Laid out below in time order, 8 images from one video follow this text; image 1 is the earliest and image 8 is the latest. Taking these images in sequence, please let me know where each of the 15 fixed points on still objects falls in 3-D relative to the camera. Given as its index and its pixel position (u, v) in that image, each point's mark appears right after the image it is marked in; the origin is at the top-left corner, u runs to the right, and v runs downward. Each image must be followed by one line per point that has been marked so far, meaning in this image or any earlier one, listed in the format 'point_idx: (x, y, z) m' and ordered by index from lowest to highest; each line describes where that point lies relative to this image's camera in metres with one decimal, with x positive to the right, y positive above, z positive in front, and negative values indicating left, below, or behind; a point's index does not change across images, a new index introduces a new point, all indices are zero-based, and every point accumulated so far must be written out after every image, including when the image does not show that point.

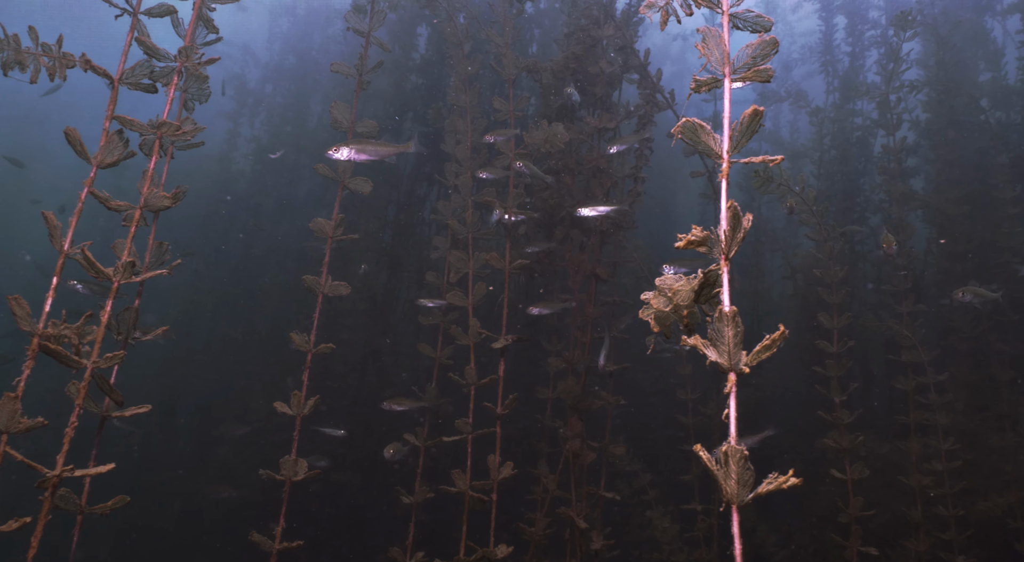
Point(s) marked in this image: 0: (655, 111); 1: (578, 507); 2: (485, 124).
0: (+2.1, +2.6, +11.8) m
1: (+0.9, -3.1, +10.8) m
2: (-0.4, +2.3, +11.6) m
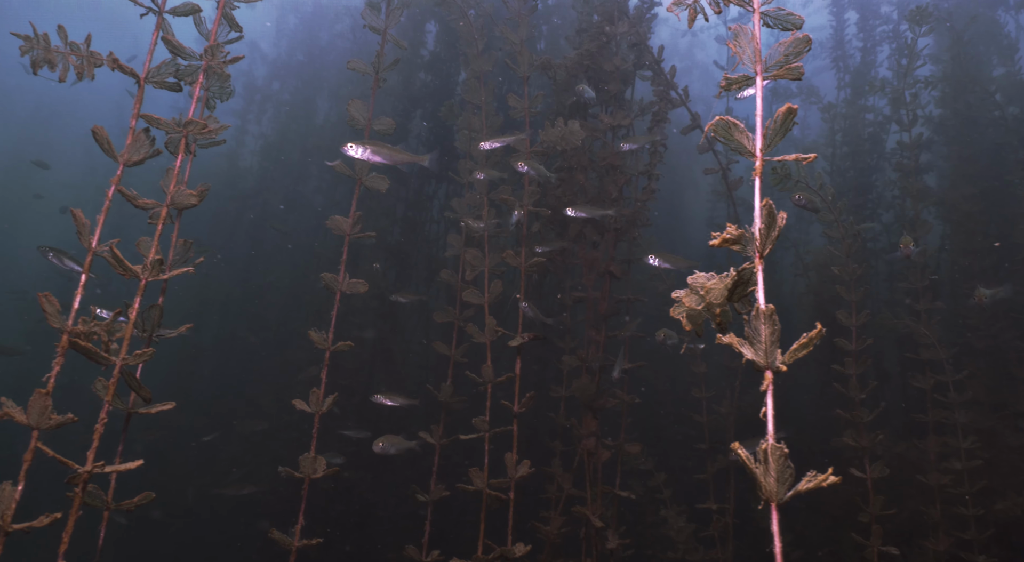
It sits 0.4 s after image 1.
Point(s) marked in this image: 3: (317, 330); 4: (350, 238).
0: (+2.3, +2.6, +11.7) m
1: (+1.1, -3.1, +10.8) m
2: (-0.2, +2.4, +11.6) m
3: (-2.4, -0.6, +10.1) m
4: (-2.0, +0.6, +10.0) m
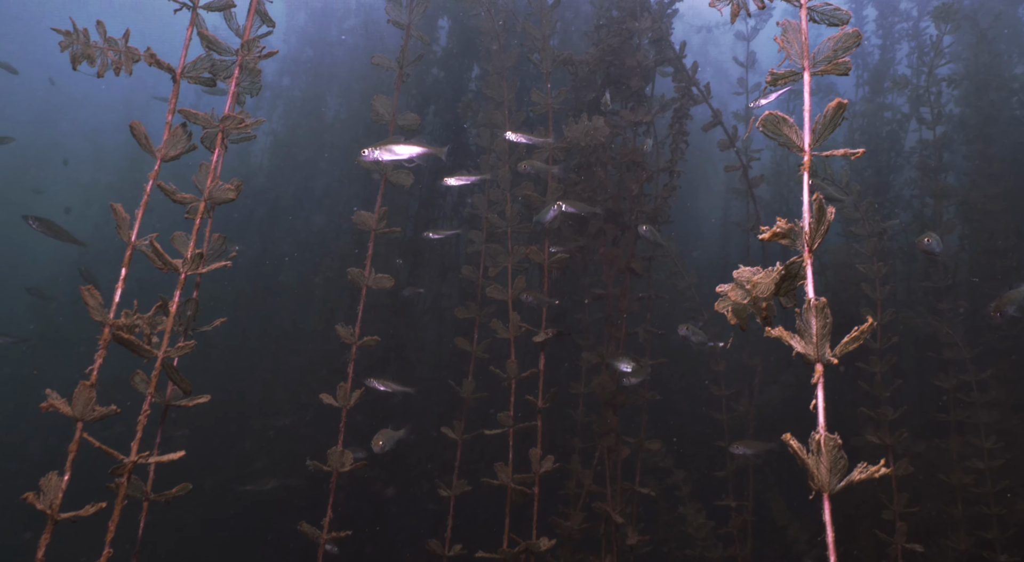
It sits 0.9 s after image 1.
0: (+2.6, +2.6, +11.7) m
1: (+1.4, -3.0, +10.8) m
2: (+0.2, +2.4, +11.6) m
3: (-2.1, -0.5, +10.1) m
4: (-1.7, +0.6, +10.0) m
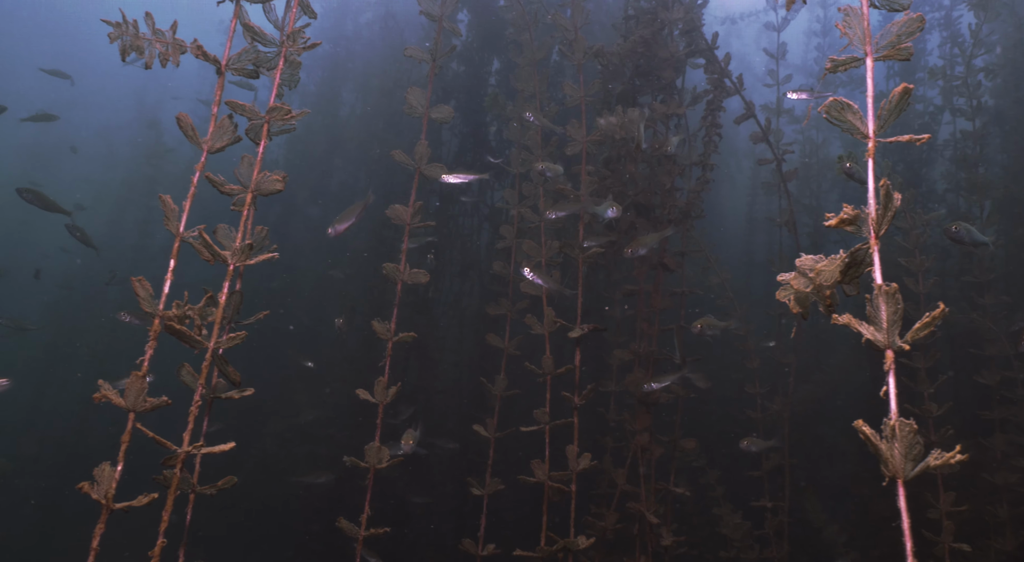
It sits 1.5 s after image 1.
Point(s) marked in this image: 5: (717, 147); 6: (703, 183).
0: (+3.1, +2.7, +11.7) m
1: (+1.8, -3.0, +10.7) m
2: (+0.6, +2.5, +11.5) m
3: (-1.7, -0.5, +10.1) m
4: (-1.3, +0.7, +10.0) m
5: (+3.2, +2.1, +12.3) m
6: (+2.8, +1.5, +11.8) m
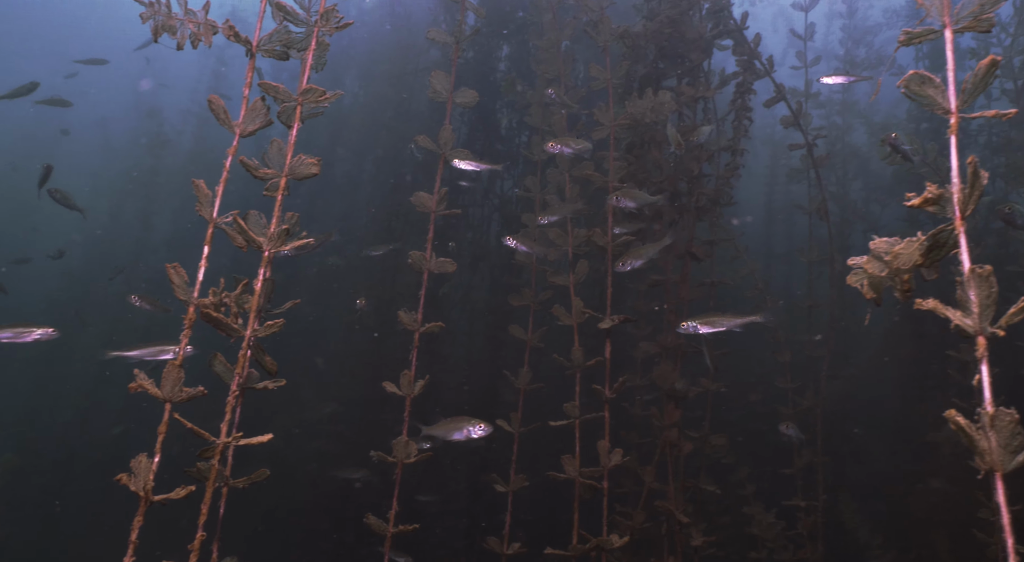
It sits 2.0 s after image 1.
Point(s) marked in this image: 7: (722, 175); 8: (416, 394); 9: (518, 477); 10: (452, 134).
0: (+3.4, +2.8, +11.3) m
1: (+2.2, -2.9, +10.4) m
2: (+0.9, +2.6, +11.2) m
3: (-1.3, -0.4, +9.8) m
4: (-0.9, +0.8, +9.7) m
5: (+3.6, +2.3, +12.0) m
6: (+3.1, +1.6, +11.5) m
7: (+3.0, +1.6, +11.6) m
8: (-1.2, -1.4, +9.4) m
9: (+0.1, -2.5, +10.3) m
10: (-0.8, +1.9, +10.2) m
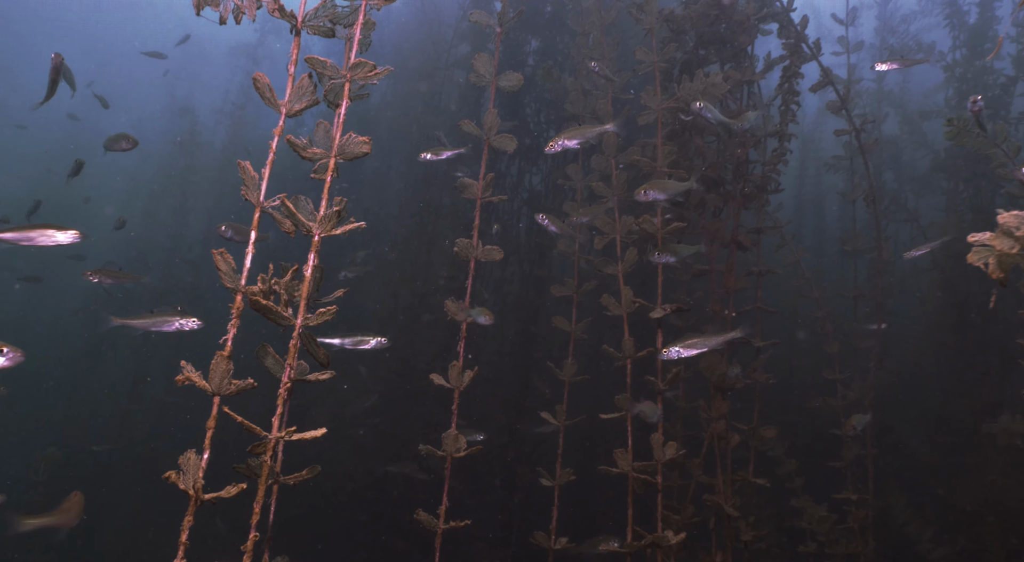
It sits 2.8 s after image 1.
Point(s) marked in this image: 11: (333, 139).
0: (+4.0, +3.0, +11.0) m
1: (+2.7, -2.7, +10.1) m
2: (+1.5, +2.7, +10.9) m
3: (-0.8, -0.2, +9.5) m
4: (-0.4, +0.9, +9.4) m
5: (+4.1, +2.4, +11.6) m
6: (+3.7, +1.8, +11.1) m
7: (+3.6, +1.7, +11.2) m
8: (-0.6, -1.2, +9.2) m
9: (+0.7, -2.4, +10.0) m
10: (-0.2, +2.0, +9.9) m
11: (-1.8, +1.5, +8.3) m
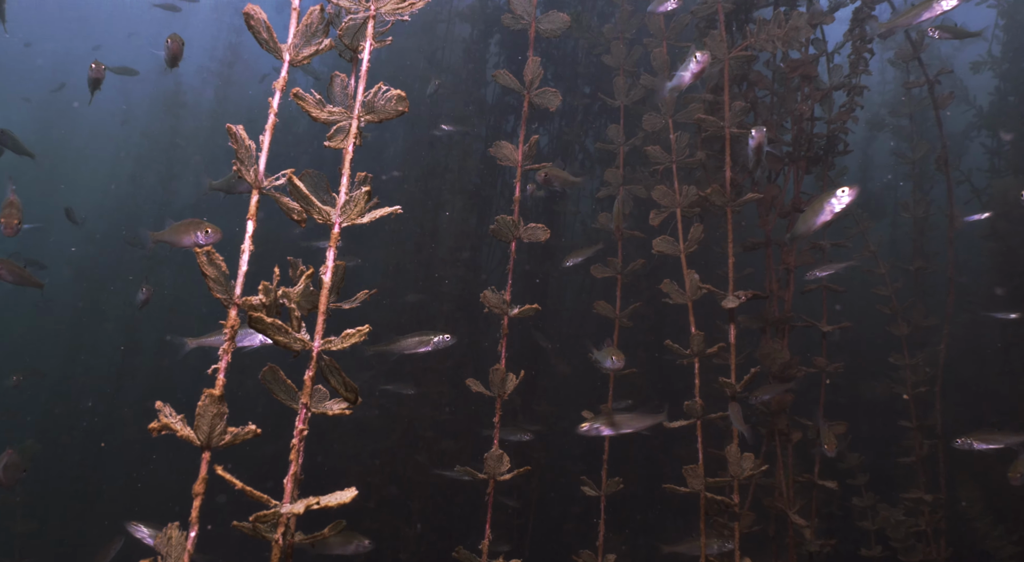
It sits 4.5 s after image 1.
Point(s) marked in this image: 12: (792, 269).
0: (+4.4, +3.3, +9.5) m
1: (+3.2, -2.5, +8.9) m
2: (+1.9, +3.0, +9.4) m
3: (-0.4, -0.1, +8.2) m
4: (0.0, +1.1, +8.0) m
5: (+4.5, +2.8, +10.2) m
6: (+4.1, +2.0, +9.7) m
7: (+4.0, +2.0, +9.8) m
8: (-0.2, -1.1, +7.9) m
9: (+1.1, -2.2, +8.7) m
10: (+0.2, +2.2, +8.4) m
11: (-1.4, +1.6, +6.9) m
12: (+3.4, +0.1, +9.4) m
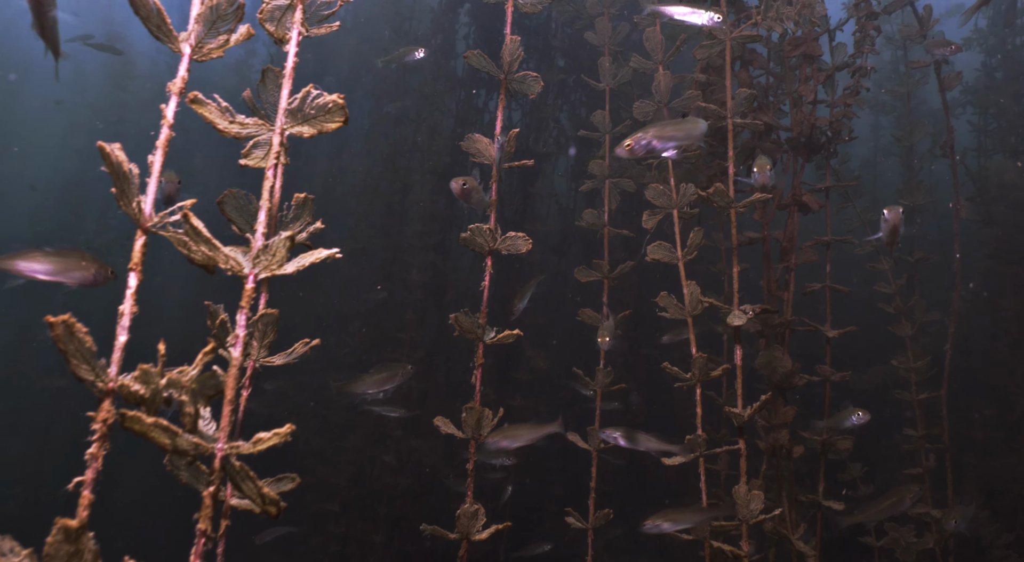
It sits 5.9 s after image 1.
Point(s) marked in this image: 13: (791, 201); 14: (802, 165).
0: (+4.1, +3.3, +8.5) m
1: (+2.9, -2.5, +8.1) m
2: (+1.6, +3.0, +8.3) m
3: (-0.6, -0.2, +7.2) m
4: (-0.2, +1.0, +7.0) m
5: (+4.2, +2.8, +9.2) m
6: (+3.8, +2.0, +8.7) m
7: (+3.7, +2.0, +8.9) m
8: (-0.4, -1.2, +6.9) m
9: (+0.9, -2.2, +7.9) m
10: (-0.1, +2.1, +7.3) m
11: (-1.6, +1.4, +5.8) m
12: (+3.1, +0.1, +8.6) m
13: (+3.1, +0.9, +8.7) m
14: (+3.3, +1.3, +8.9) m
